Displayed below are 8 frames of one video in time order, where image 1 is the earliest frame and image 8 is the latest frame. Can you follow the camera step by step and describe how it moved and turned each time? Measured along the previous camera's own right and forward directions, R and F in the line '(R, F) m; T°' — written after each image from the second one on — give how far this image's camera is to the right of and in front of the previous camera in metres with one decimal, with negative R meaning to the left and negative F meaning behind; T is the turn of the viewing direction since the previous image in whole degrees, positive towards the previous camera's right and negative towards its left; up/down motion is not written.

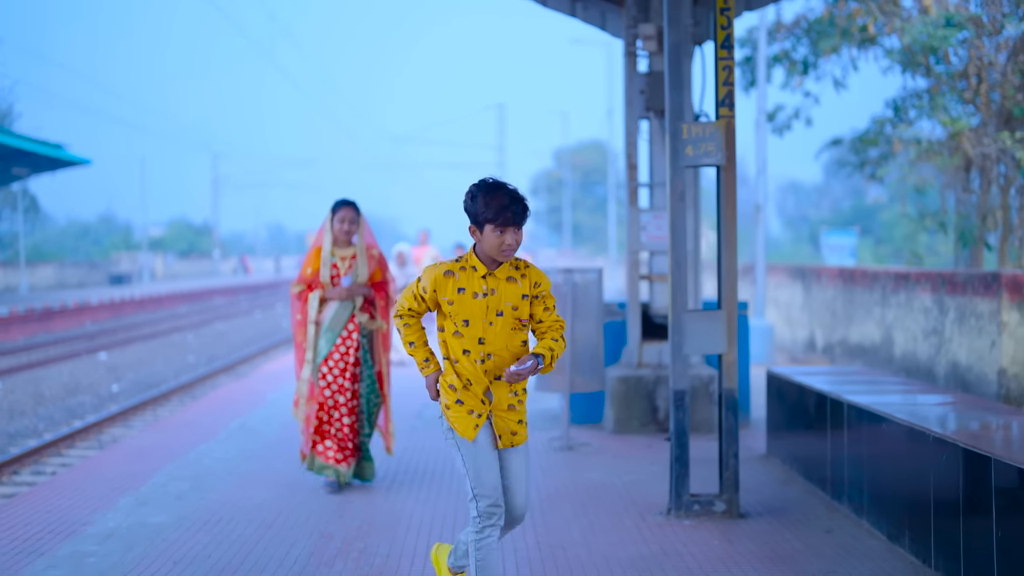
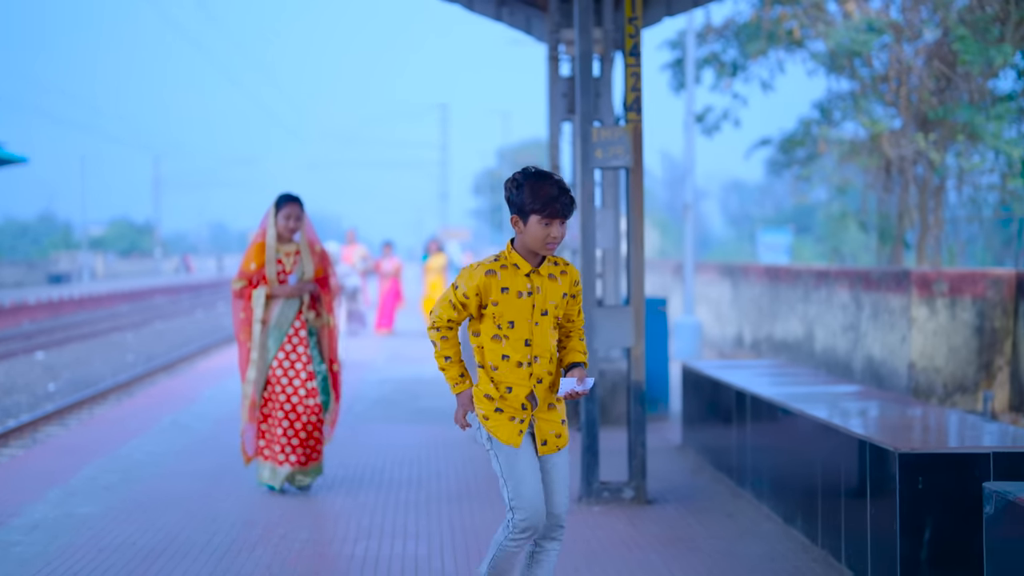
(+0.4, -0.4) m; 0°
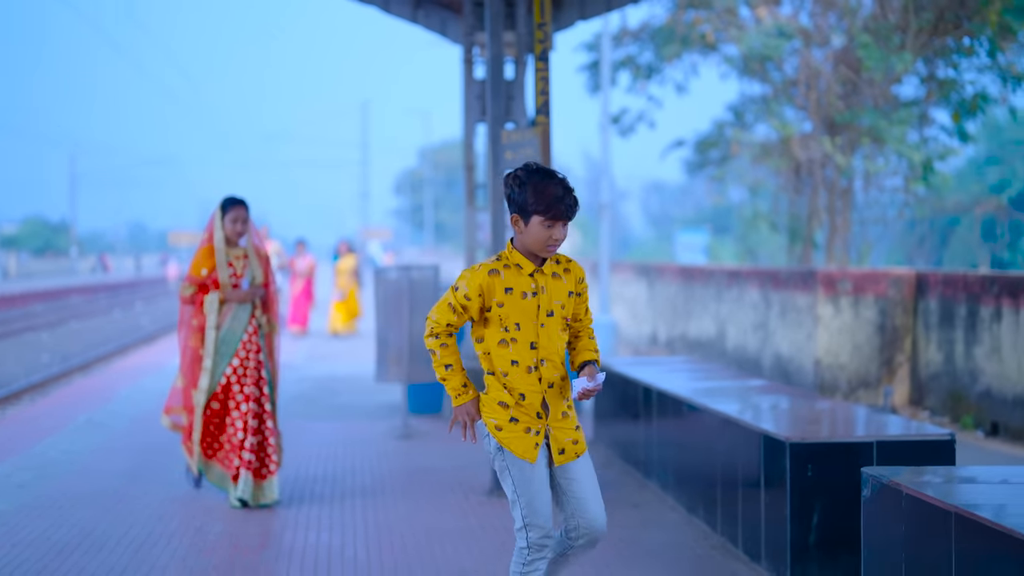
(+0.1, -0.2) m; +4°
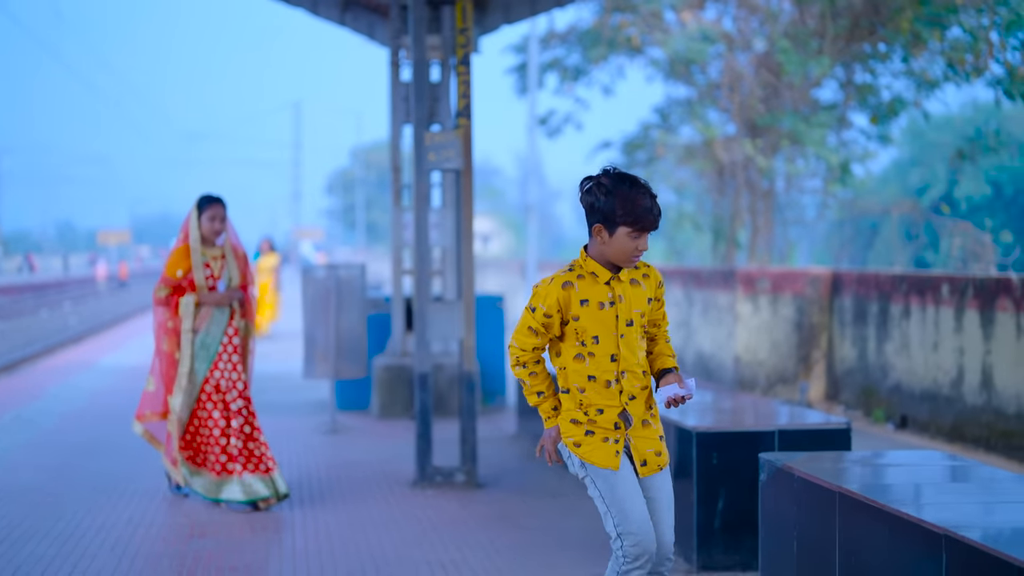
(+0.1, -0.2) m; +3°
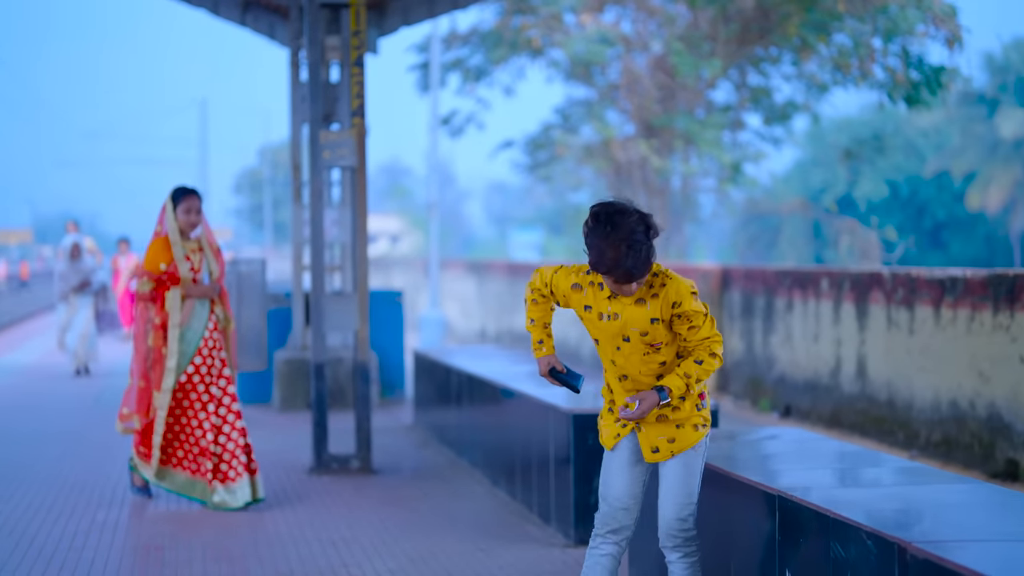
(+0.1, -0.2) m; +5°
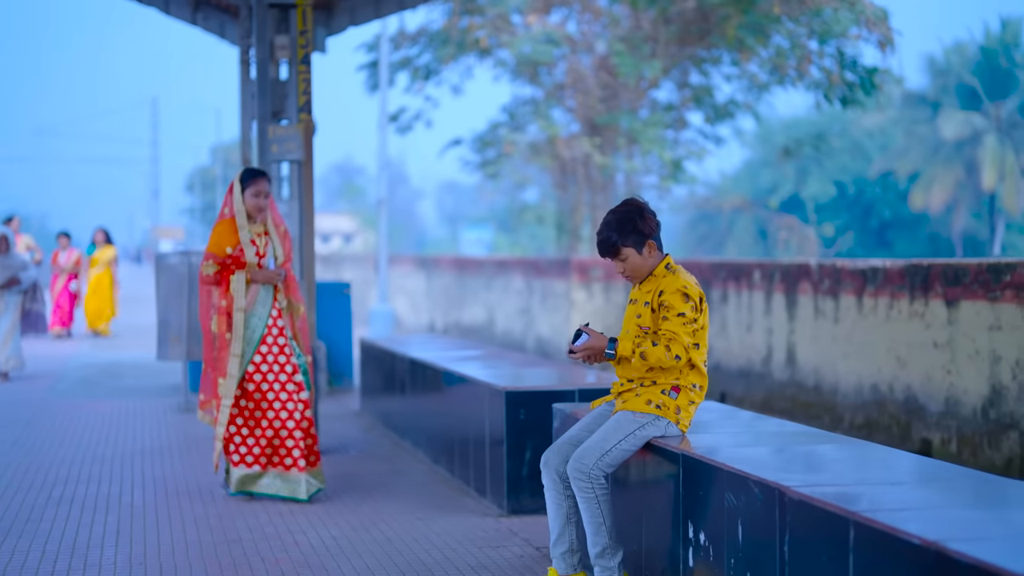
(+0.1, -0.3) m; +2°
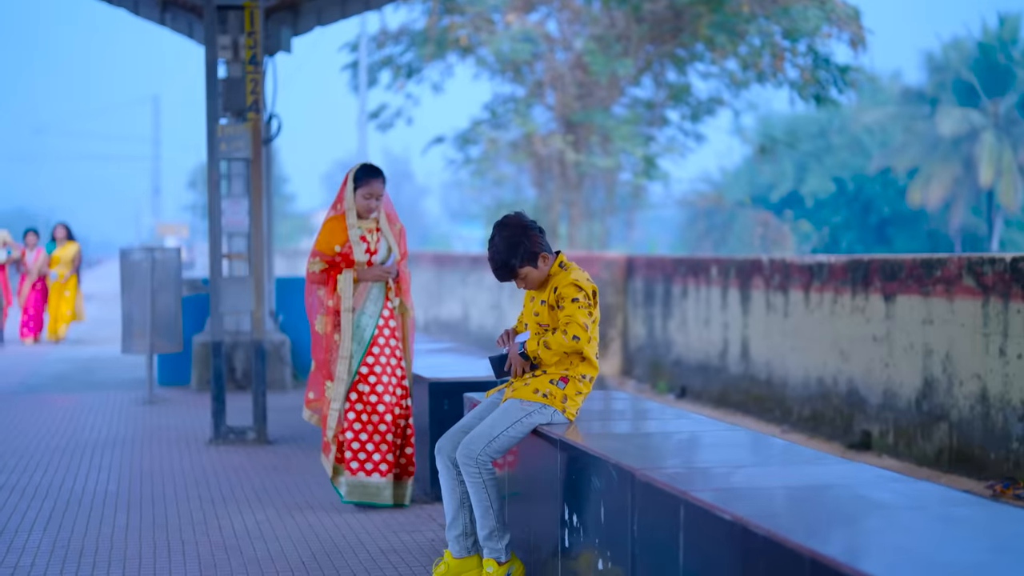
(+0.4, -0.2) m; 0°
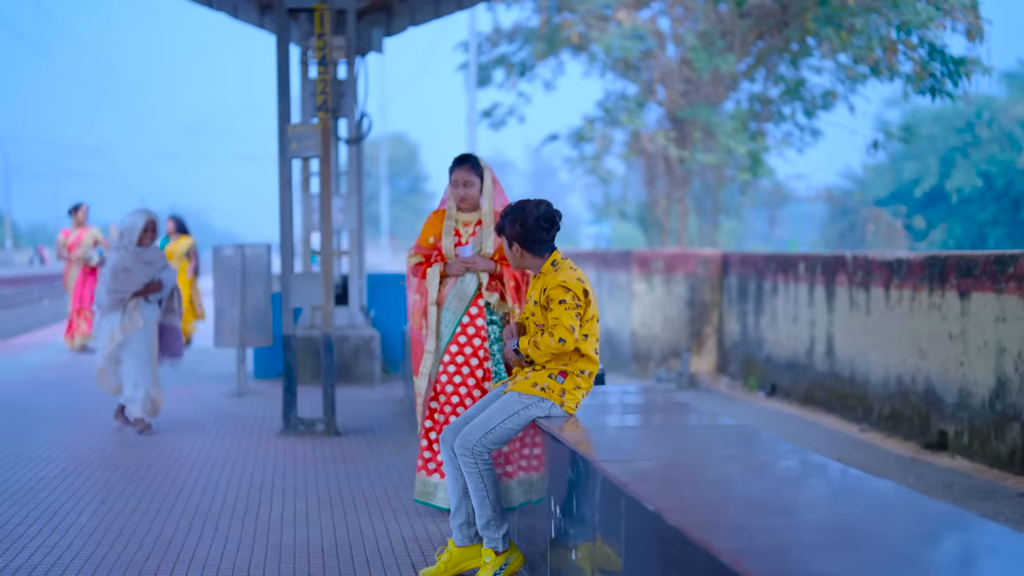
(+0.5, -0.2) m; -7°
